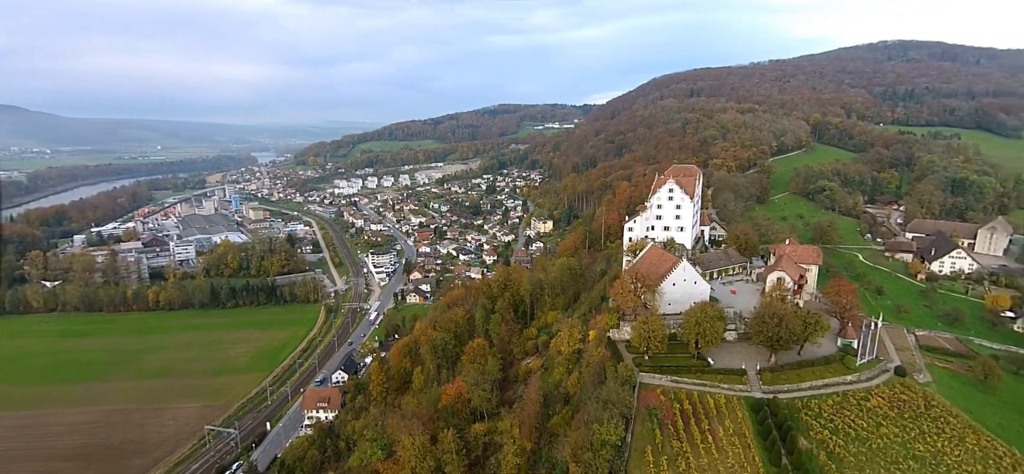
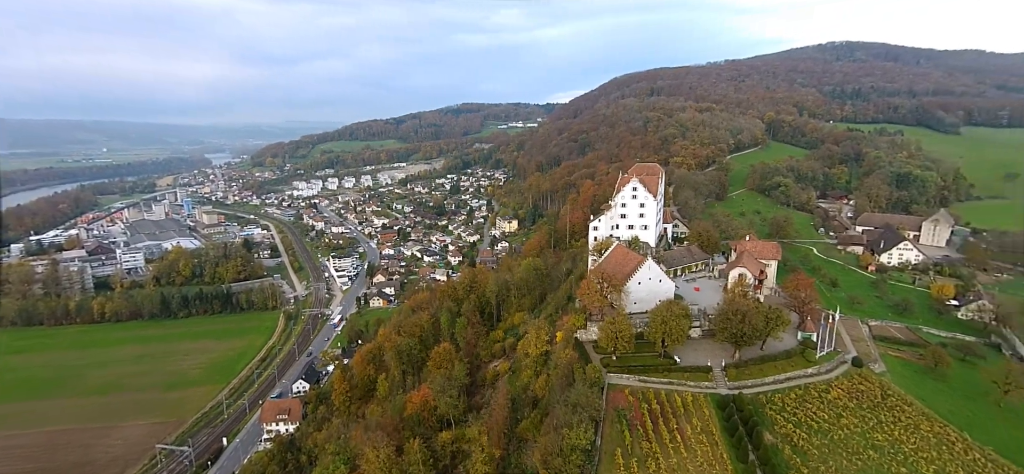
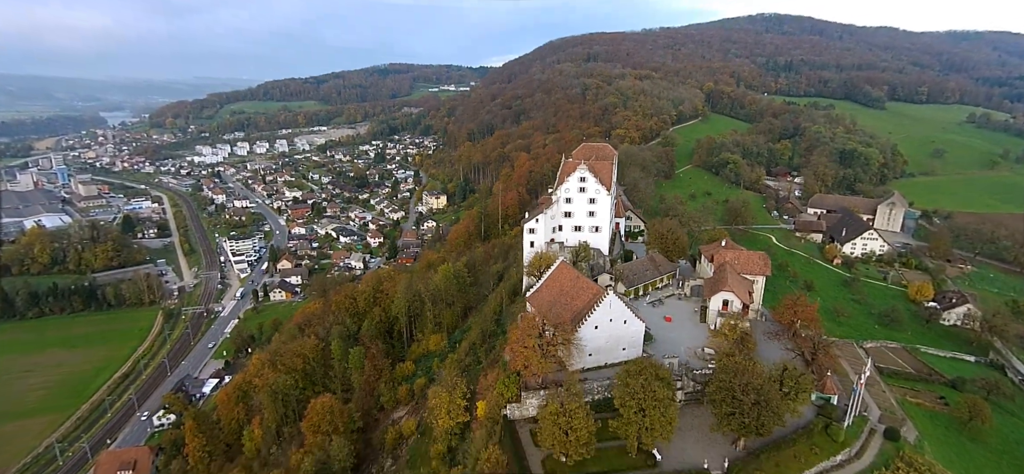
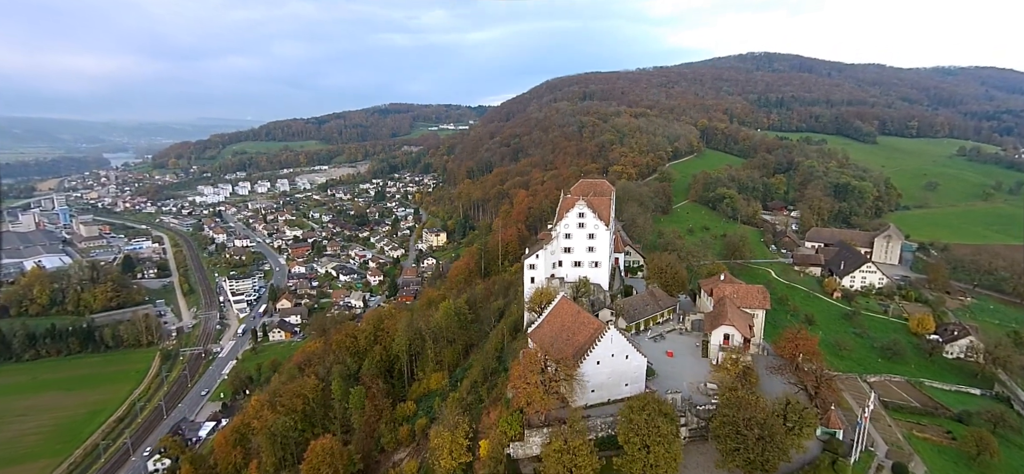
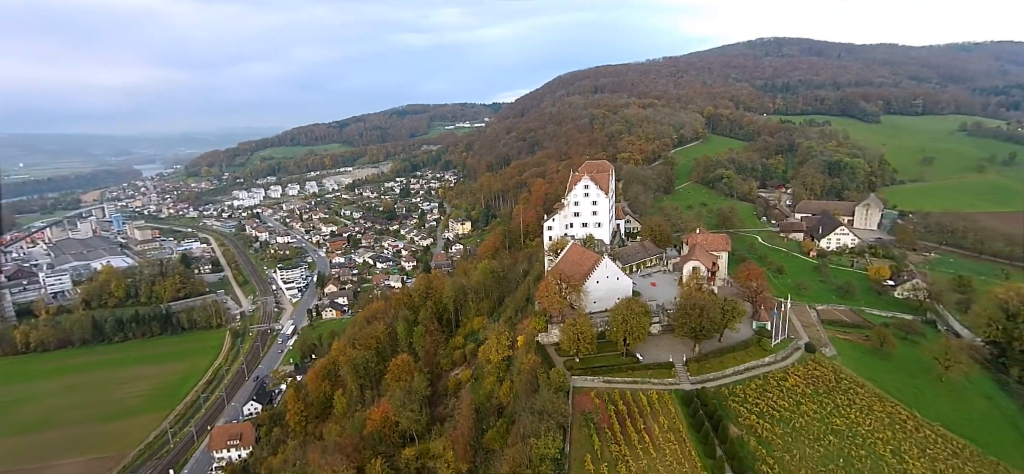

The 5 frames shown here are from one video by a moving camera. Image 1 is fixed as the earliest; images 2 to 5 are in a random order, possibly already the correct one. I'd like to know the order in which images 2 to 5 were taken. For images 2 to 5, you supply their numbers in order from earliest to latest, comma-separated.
2, 5, 4, 3
